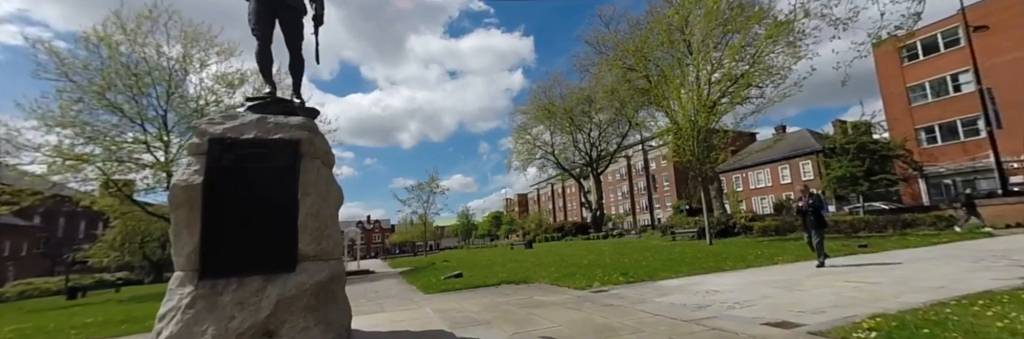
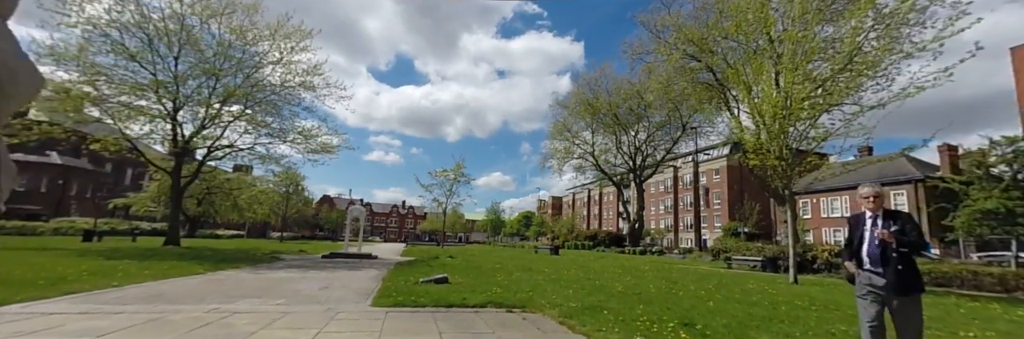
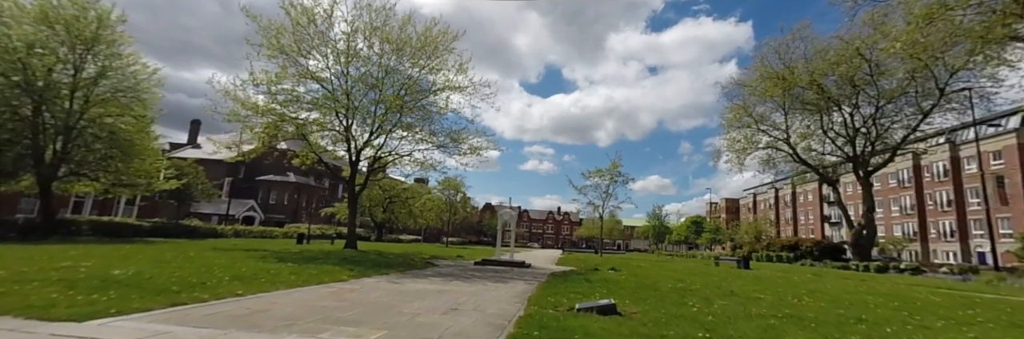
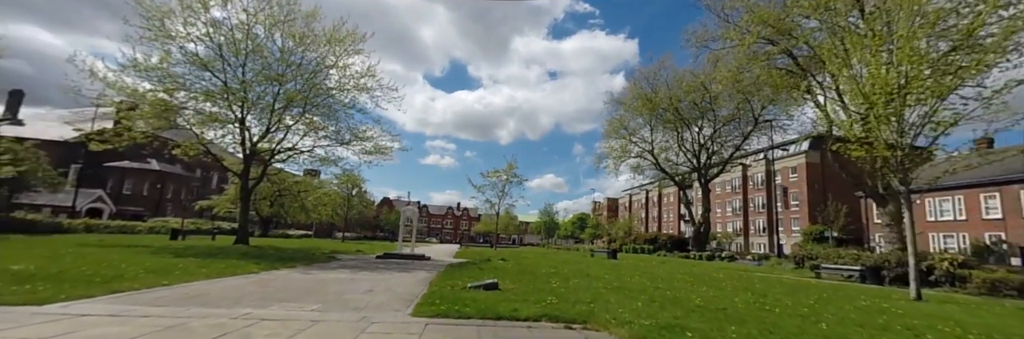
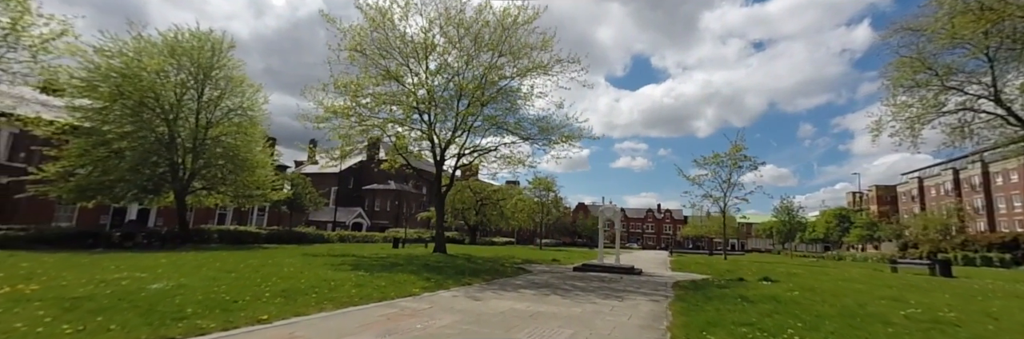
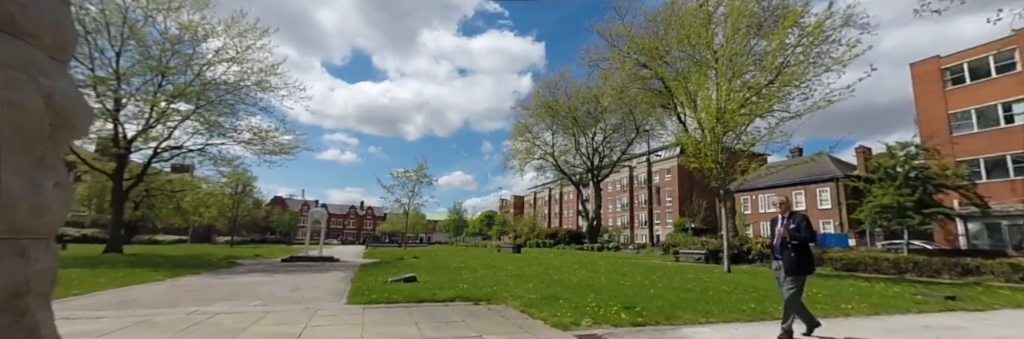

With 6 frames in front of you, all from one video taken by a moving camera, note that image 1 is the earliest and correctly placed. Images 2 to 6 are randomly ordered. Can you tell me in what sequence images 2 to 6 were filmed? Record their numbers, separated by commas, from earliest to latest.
6, 2, 4, 3, 5
